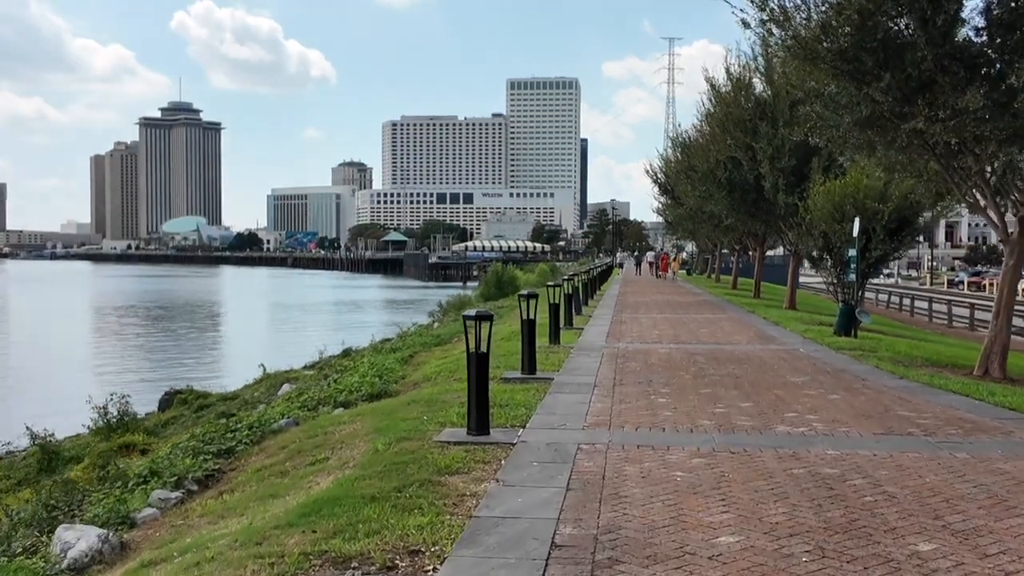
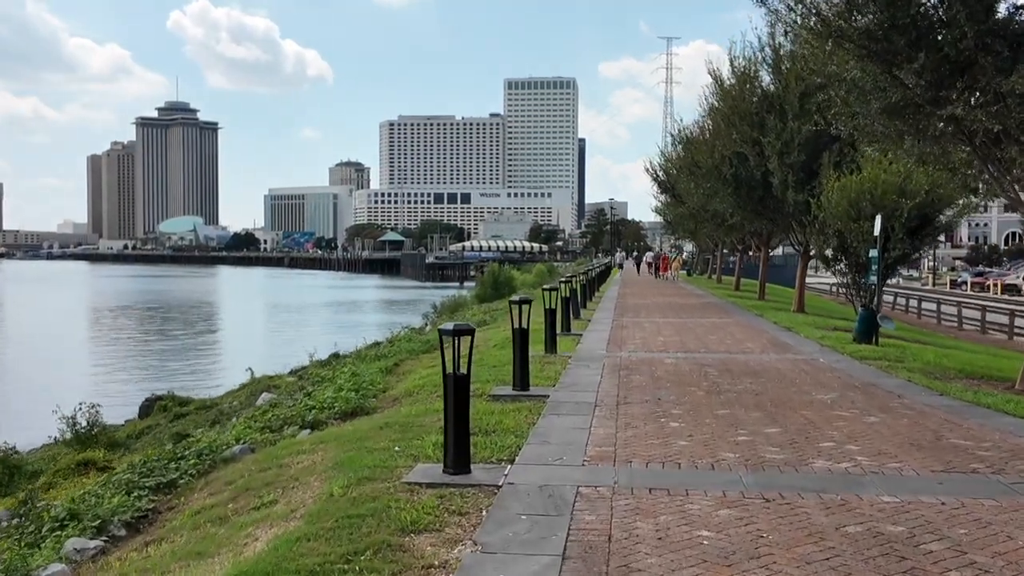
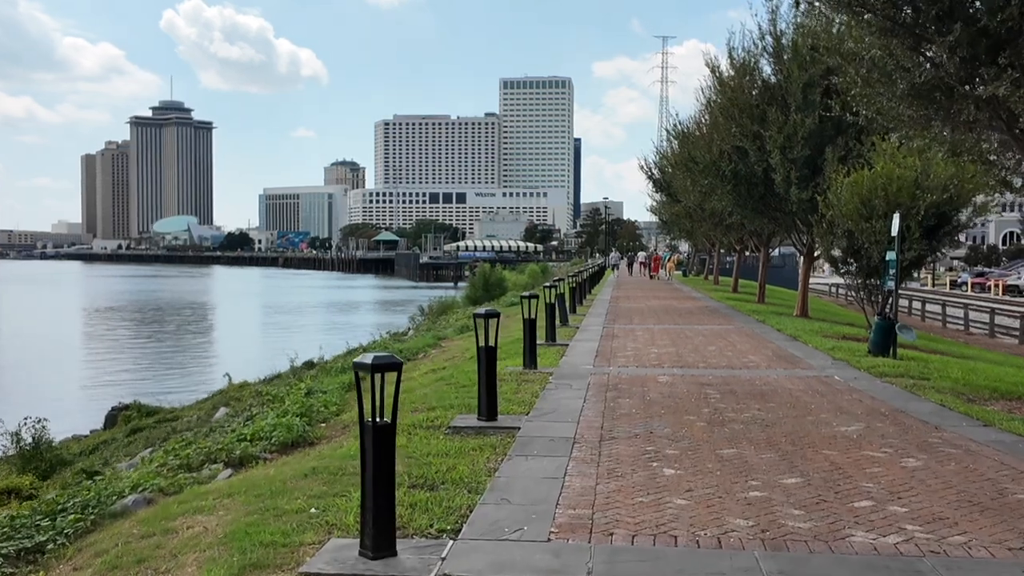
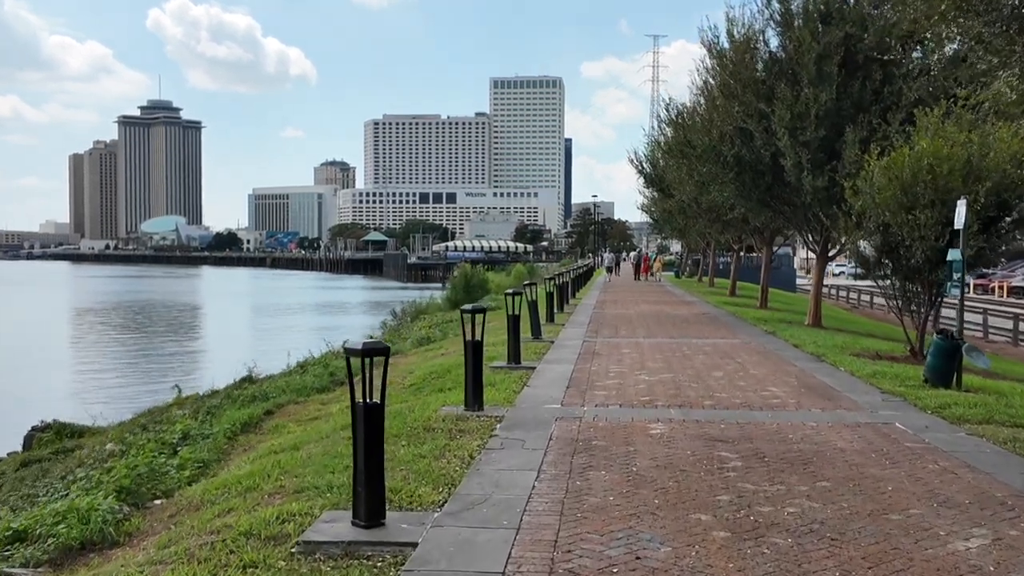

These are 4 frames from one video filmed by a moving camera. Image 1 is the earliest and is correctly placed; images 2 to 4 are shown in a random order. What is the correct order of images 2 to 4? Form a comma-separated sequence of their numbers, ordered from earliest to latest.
2, 3, 4
